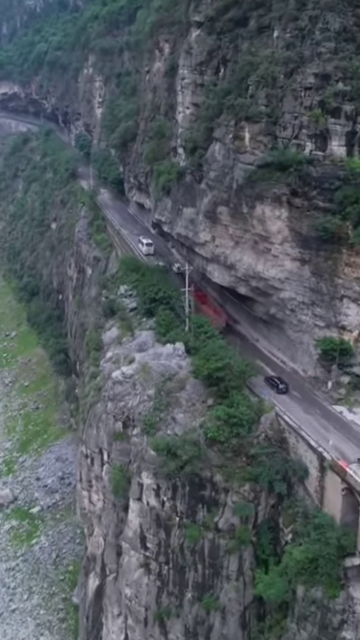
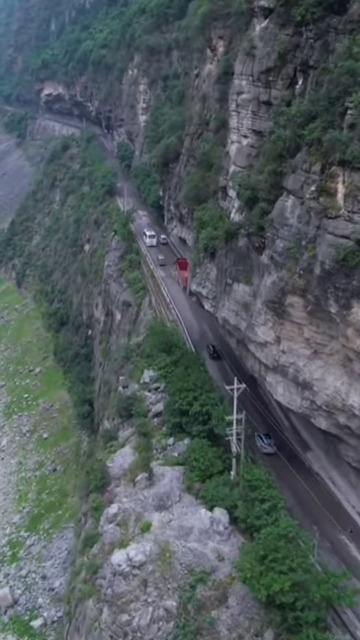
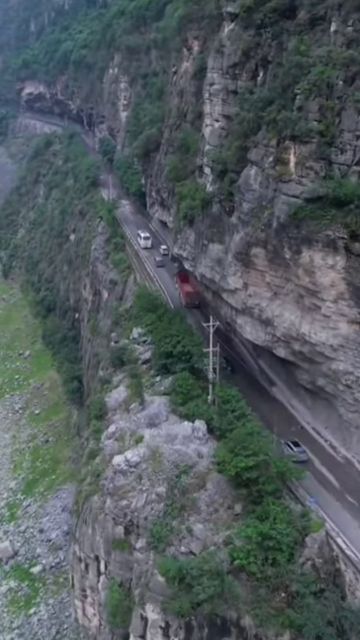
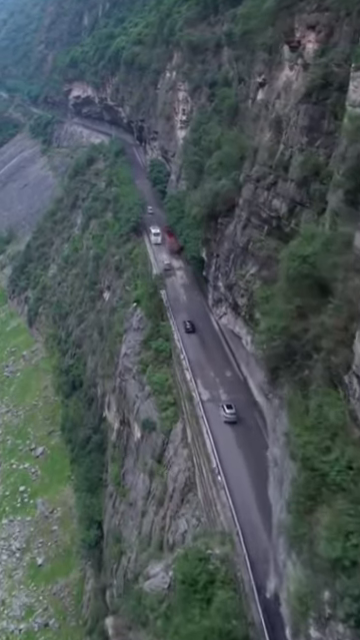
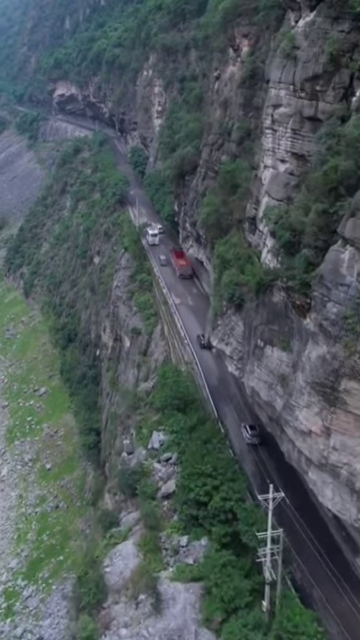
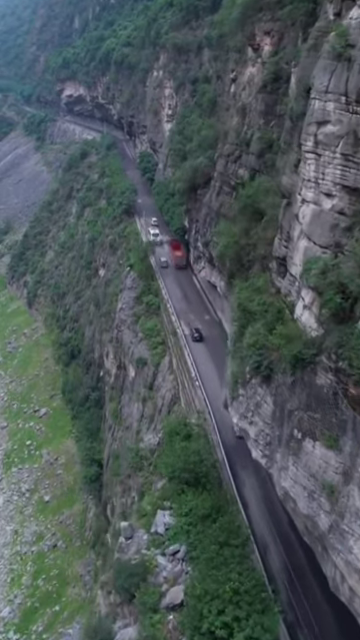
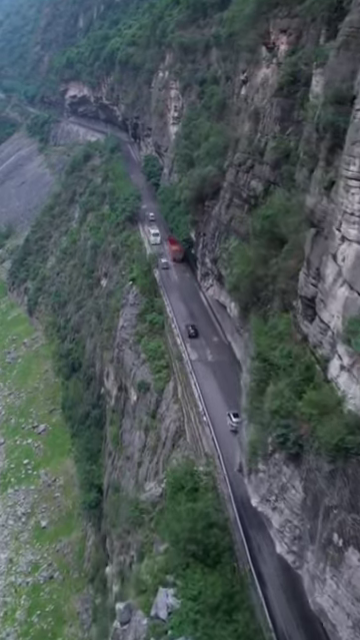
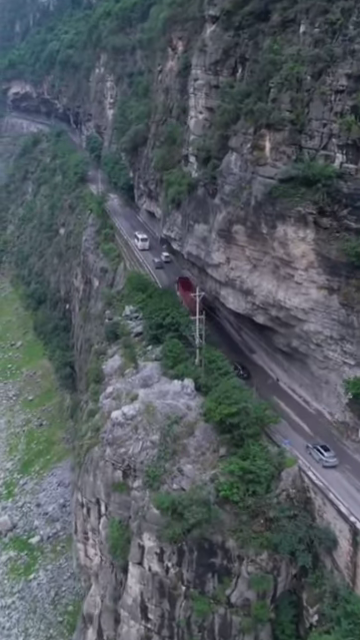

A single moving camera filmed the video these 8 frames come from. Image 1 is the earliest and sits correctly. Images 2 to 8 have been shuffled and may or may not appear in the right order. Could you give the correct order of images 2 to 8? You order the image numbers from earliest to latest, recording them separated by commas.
8, 3, 2, 5, 6, 7, 4
